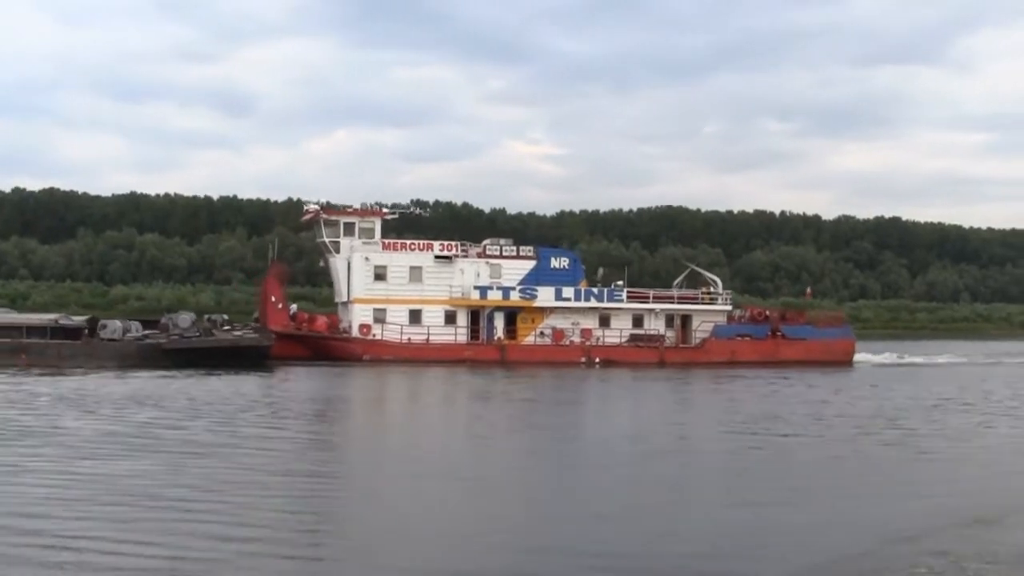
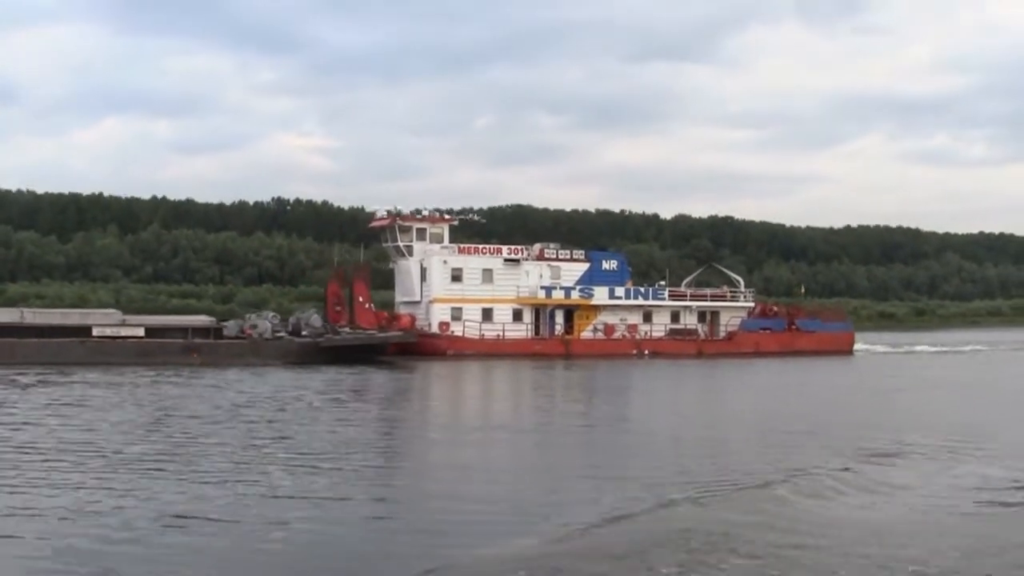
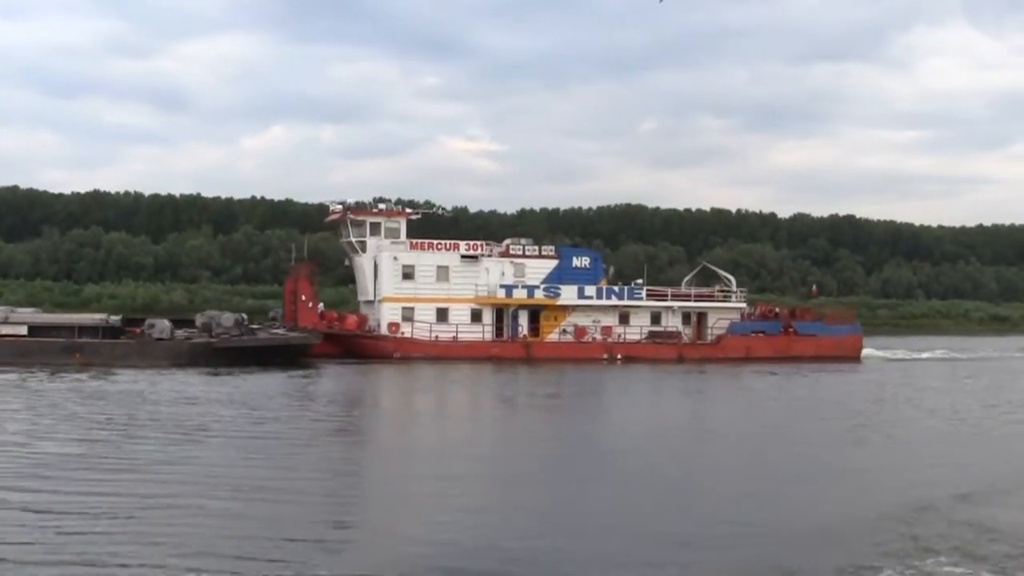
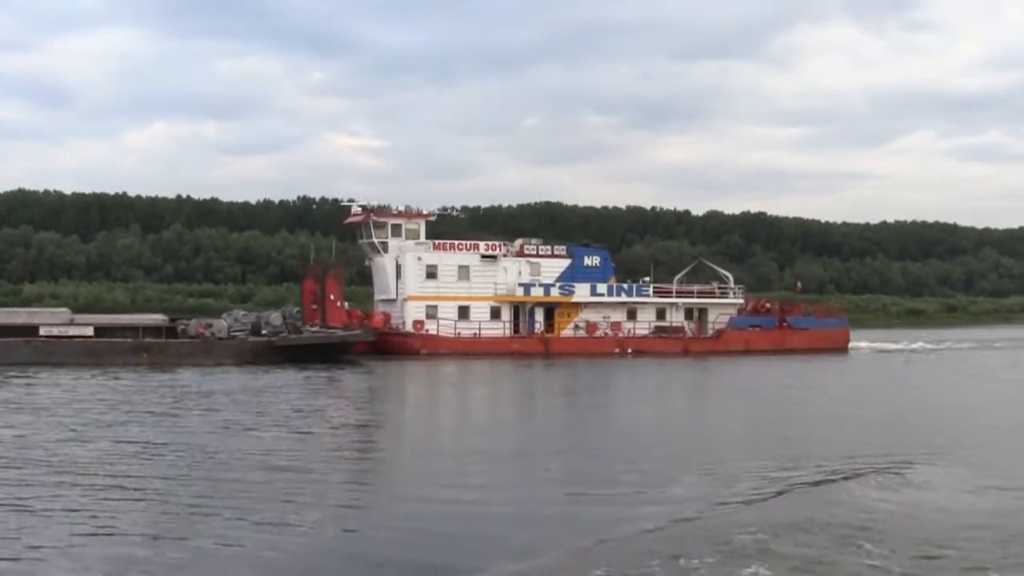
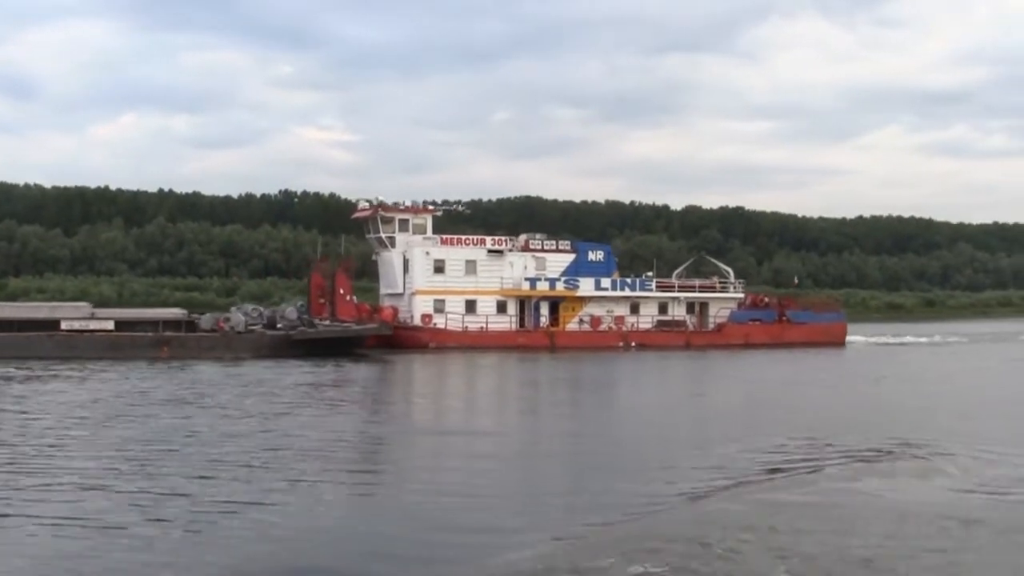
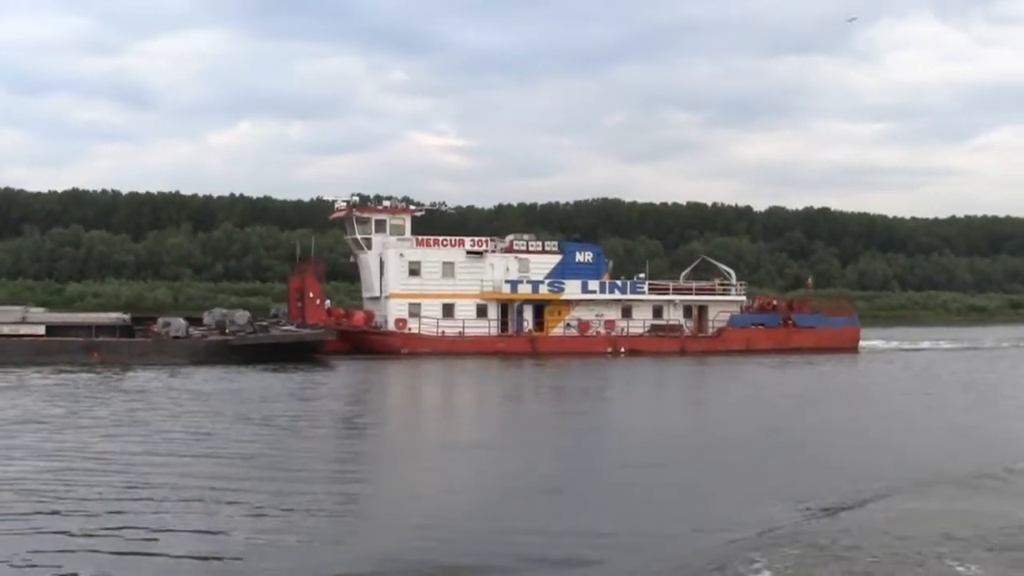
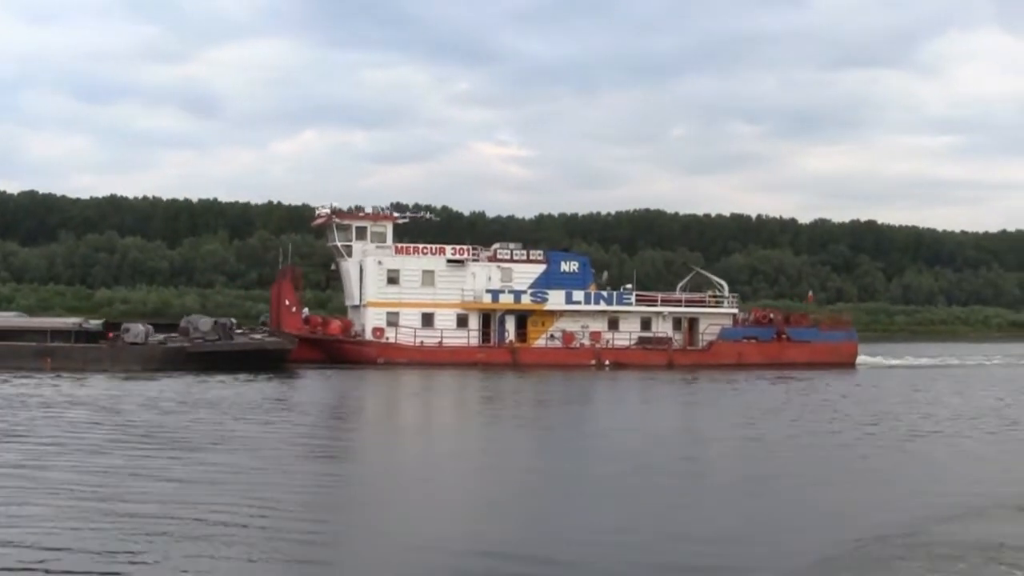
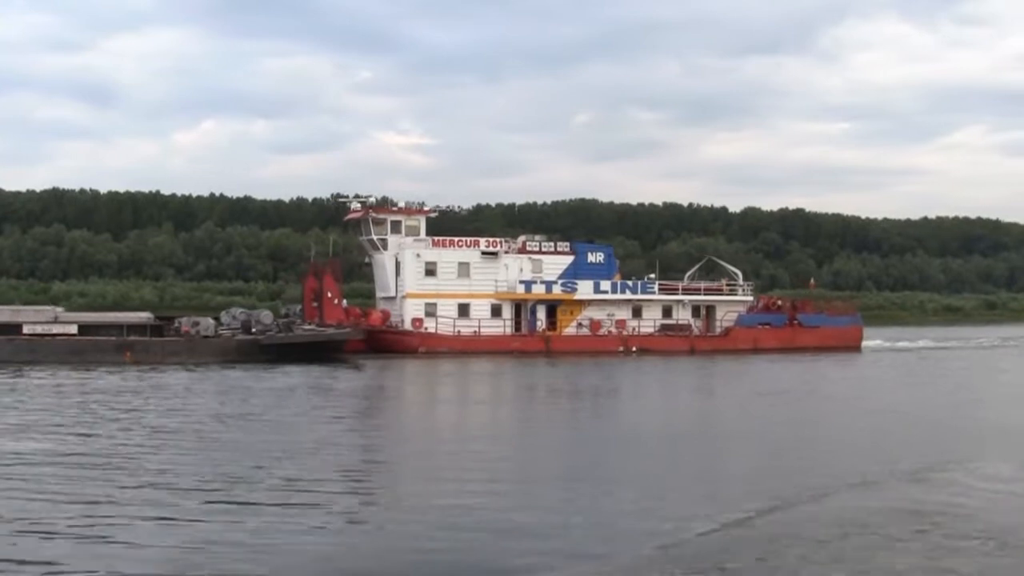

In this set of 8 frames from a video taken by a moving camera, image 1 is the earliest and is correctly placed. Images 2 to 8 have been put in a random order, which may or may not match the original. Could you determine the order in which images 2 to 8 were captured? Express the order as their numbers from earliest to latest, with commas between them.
7, 3, 6, 8, 4, 5, 2
